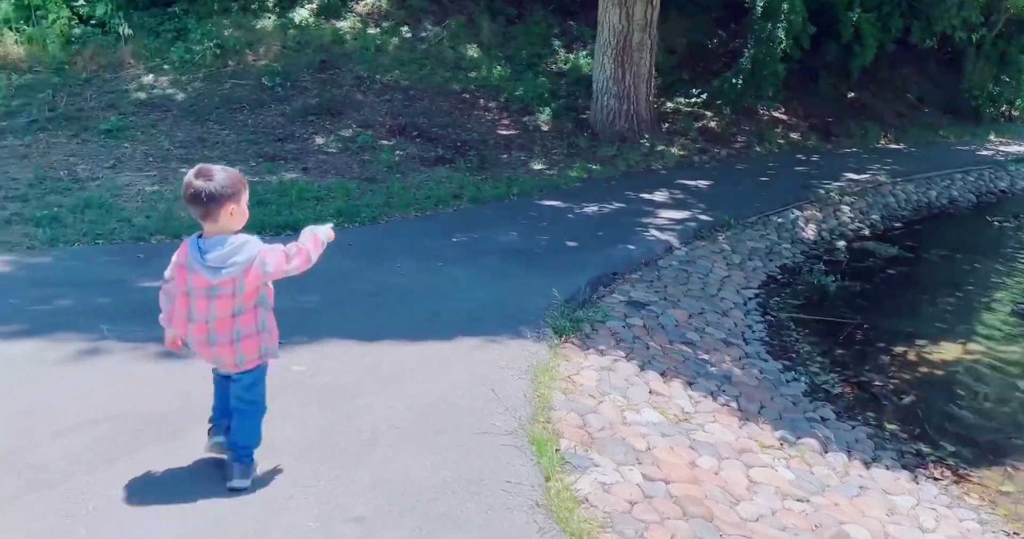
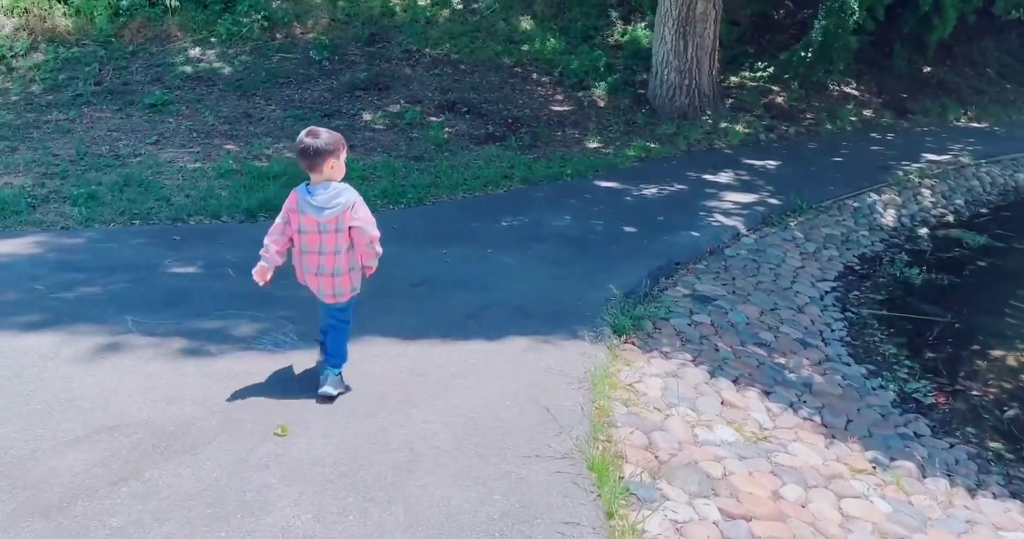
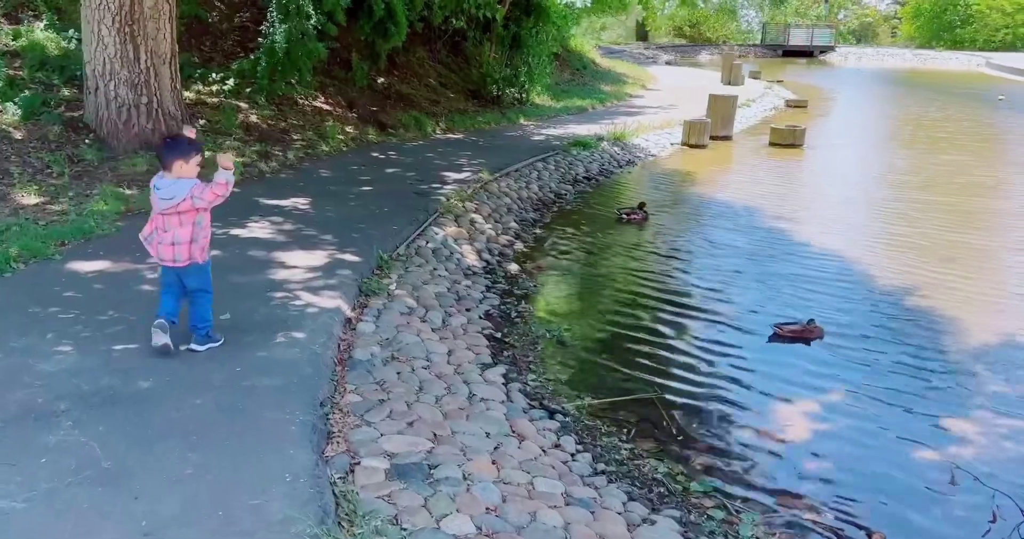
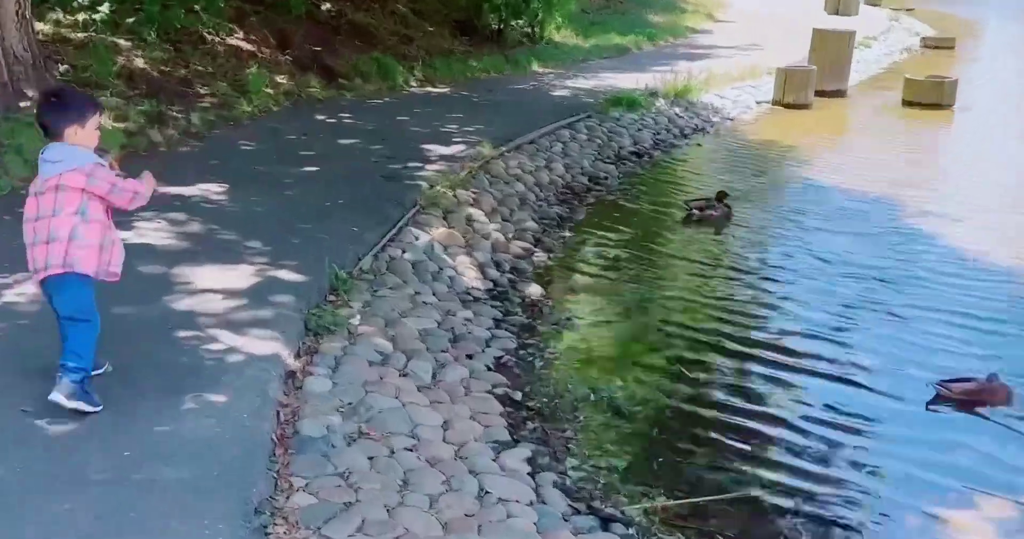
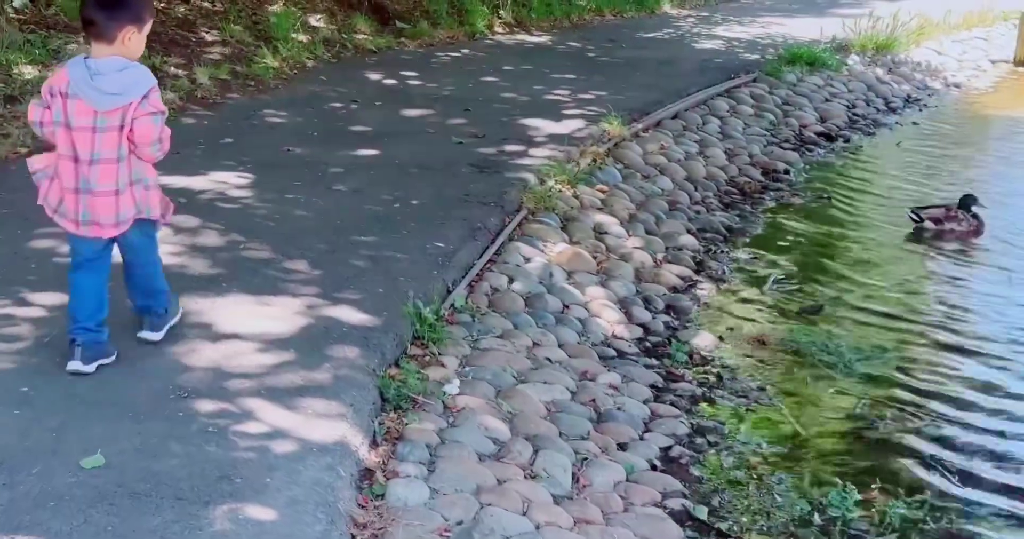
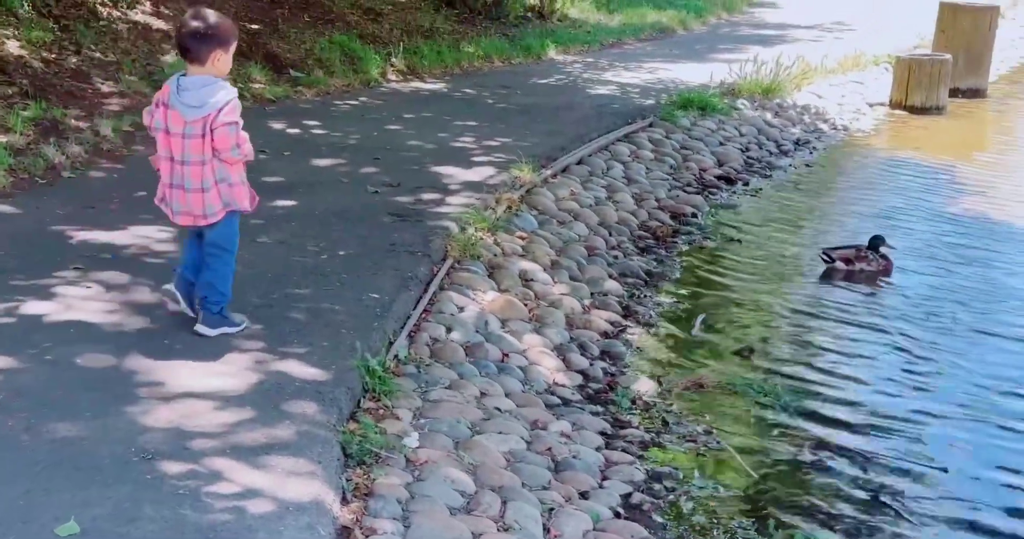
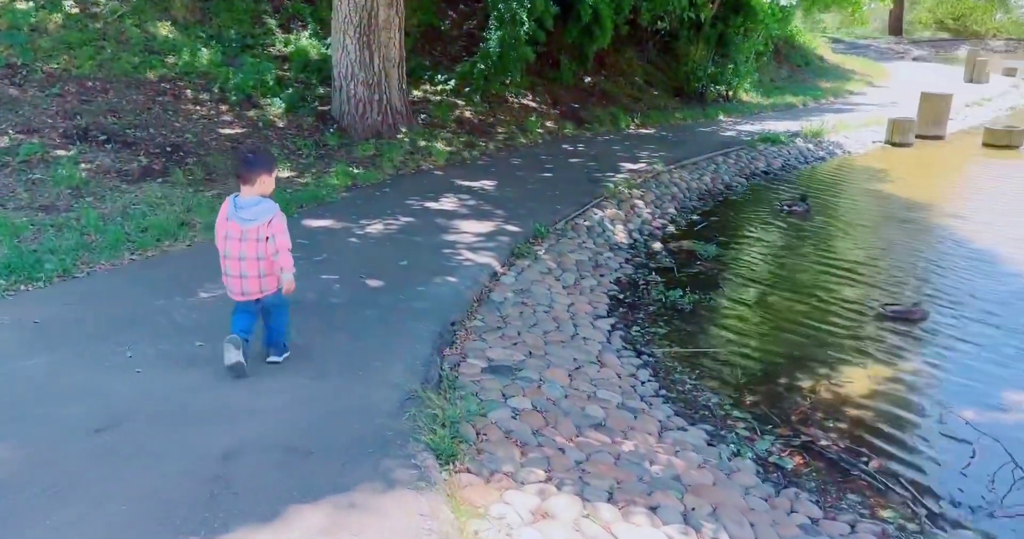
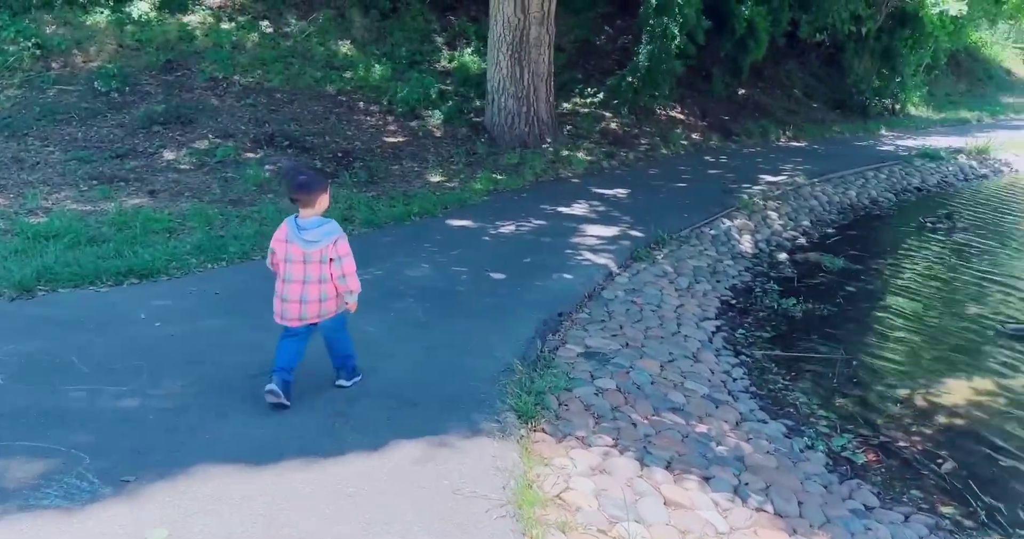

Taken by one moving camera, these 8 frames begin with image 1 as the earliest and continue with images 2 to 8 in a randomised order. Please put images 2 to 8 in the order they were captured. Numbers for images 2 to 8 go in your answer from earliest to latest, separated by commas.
2, 8, 7, 3, 4, 5, 6
